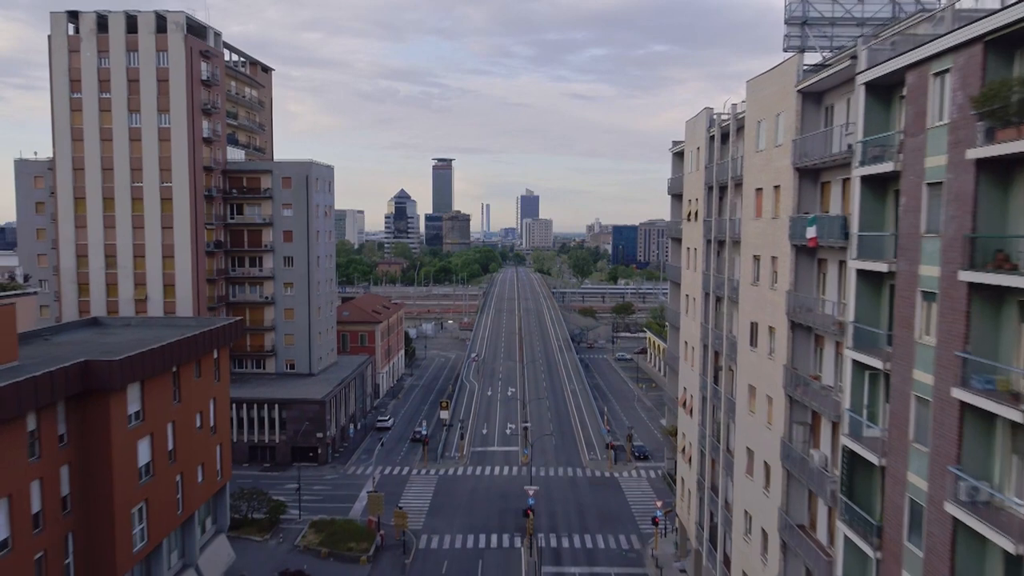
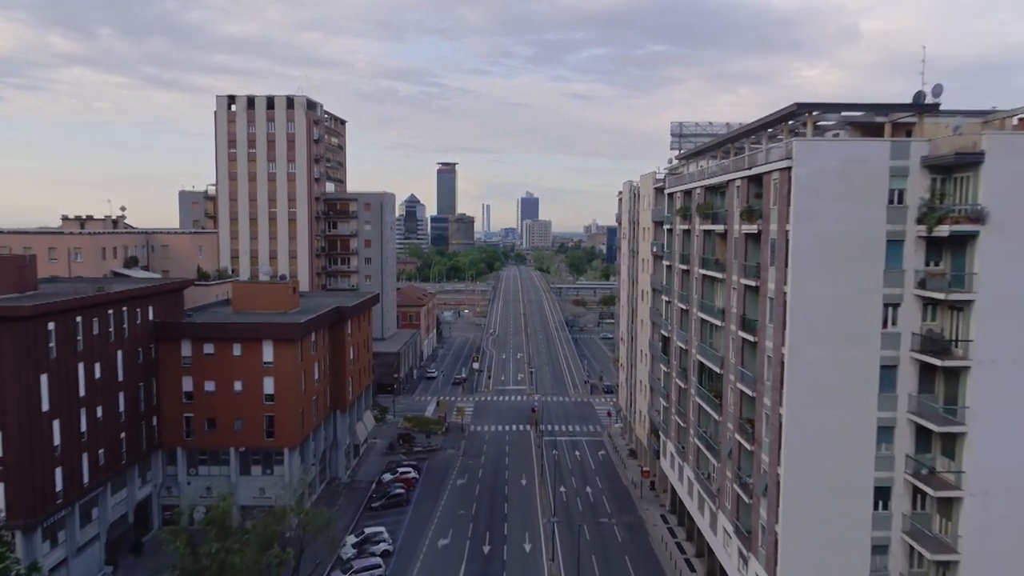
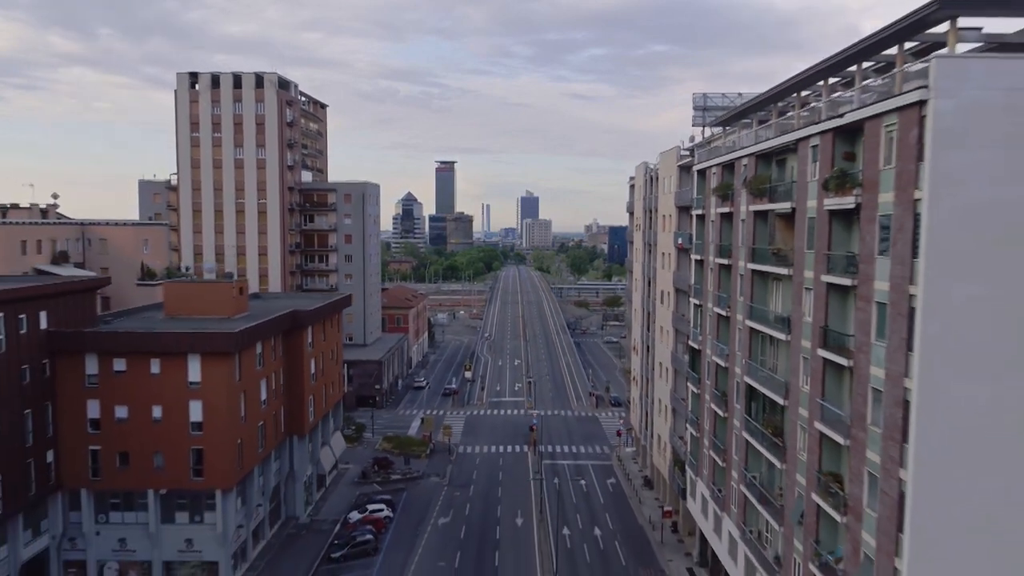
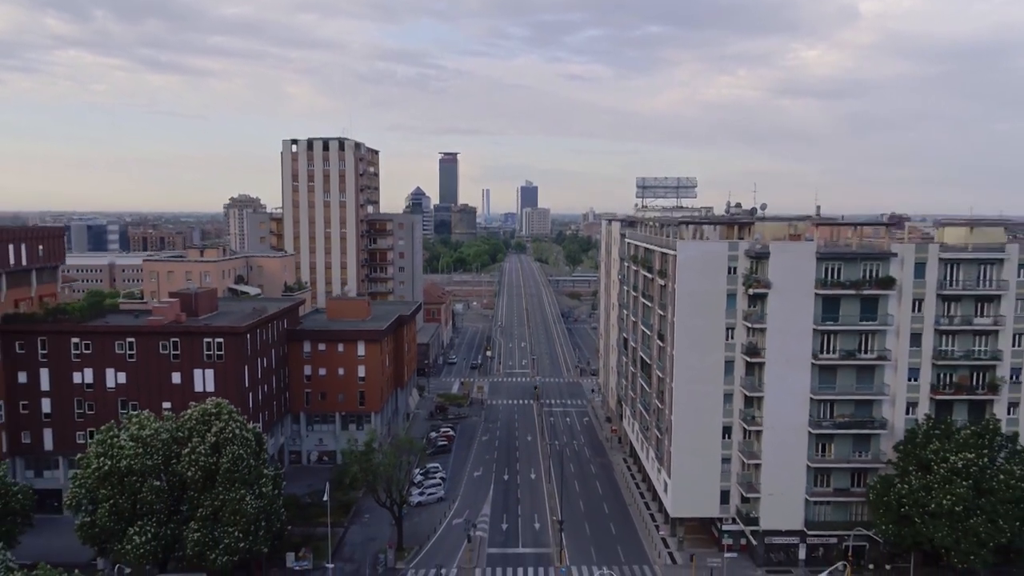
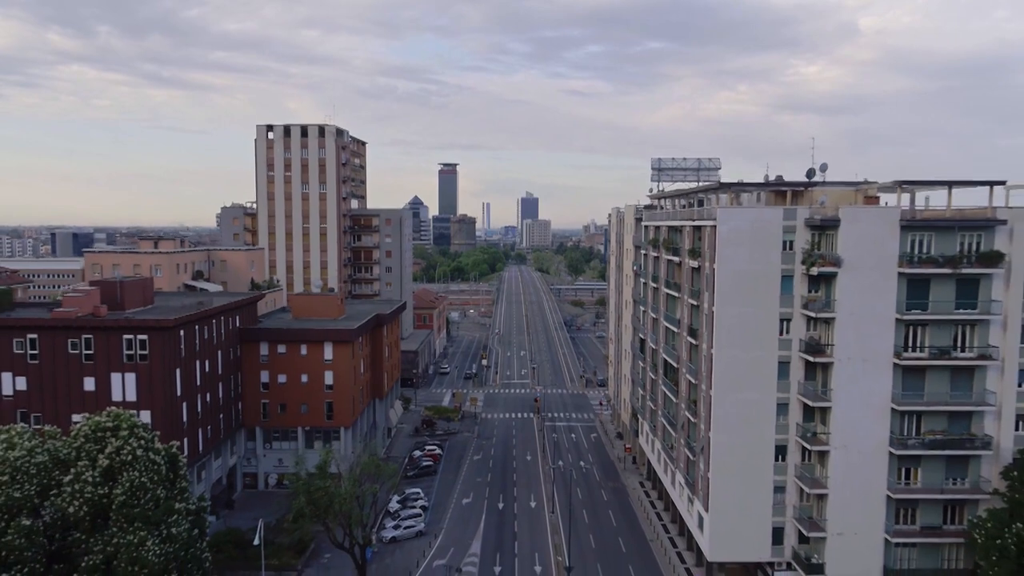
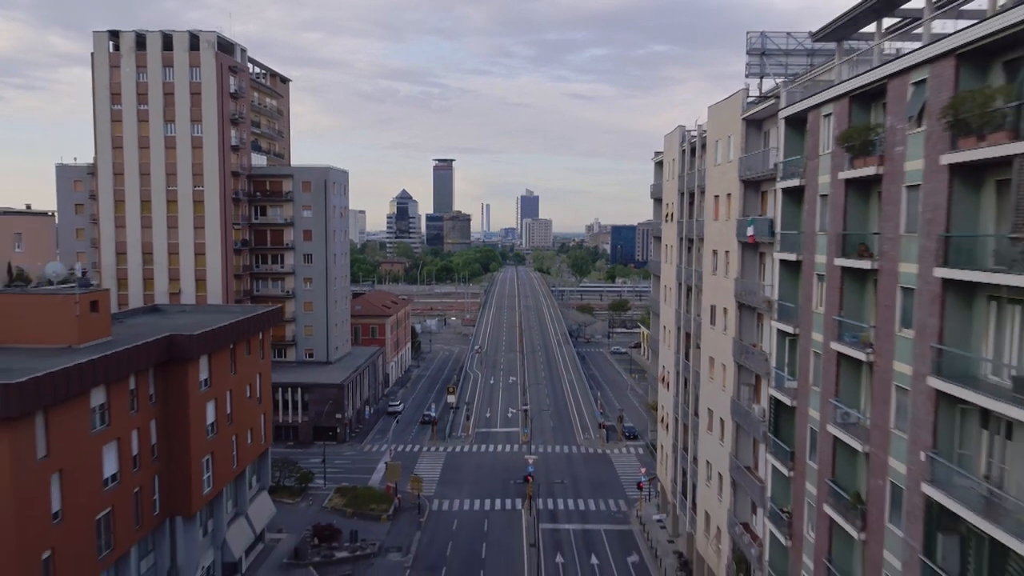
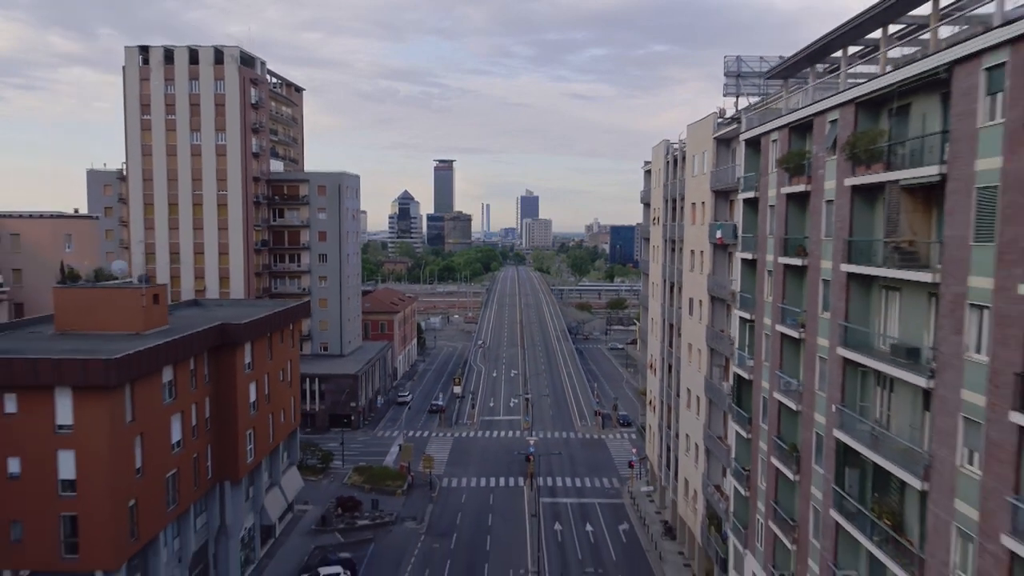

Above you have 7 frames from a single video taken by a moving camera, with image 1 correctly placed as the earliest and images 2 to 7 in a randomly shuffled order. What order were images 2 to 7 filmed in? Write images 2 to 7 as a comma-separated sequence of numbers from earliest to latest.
6, 7, 3, 2, 5, 4
